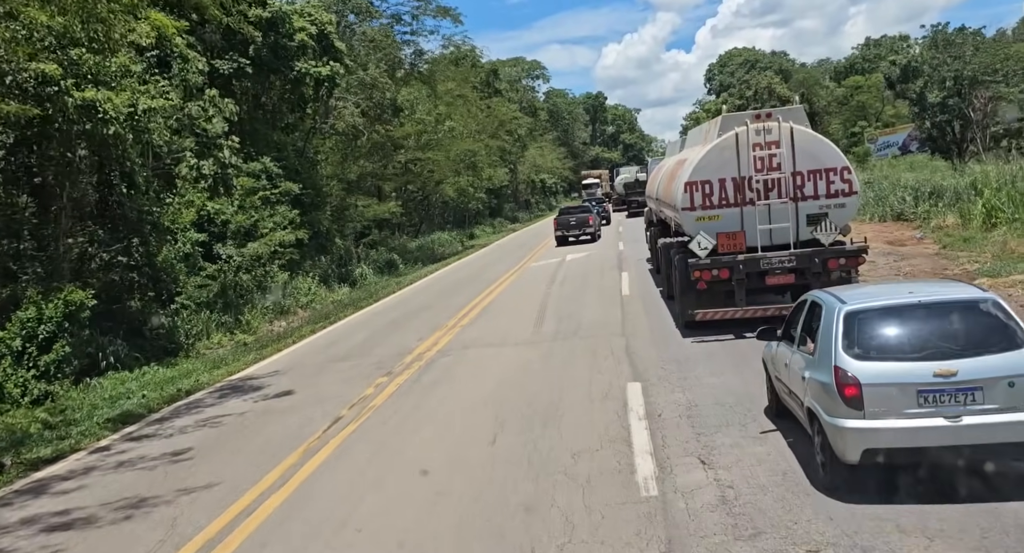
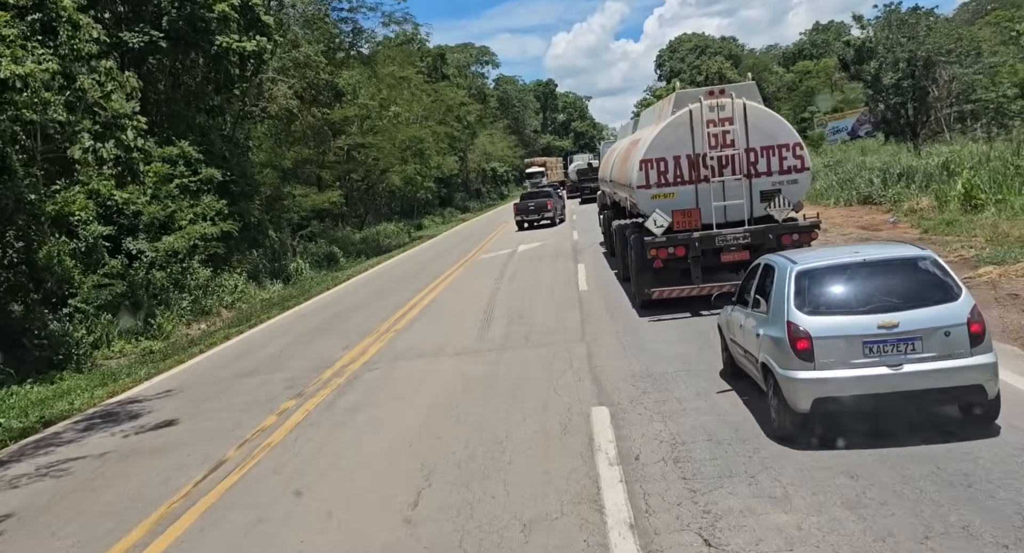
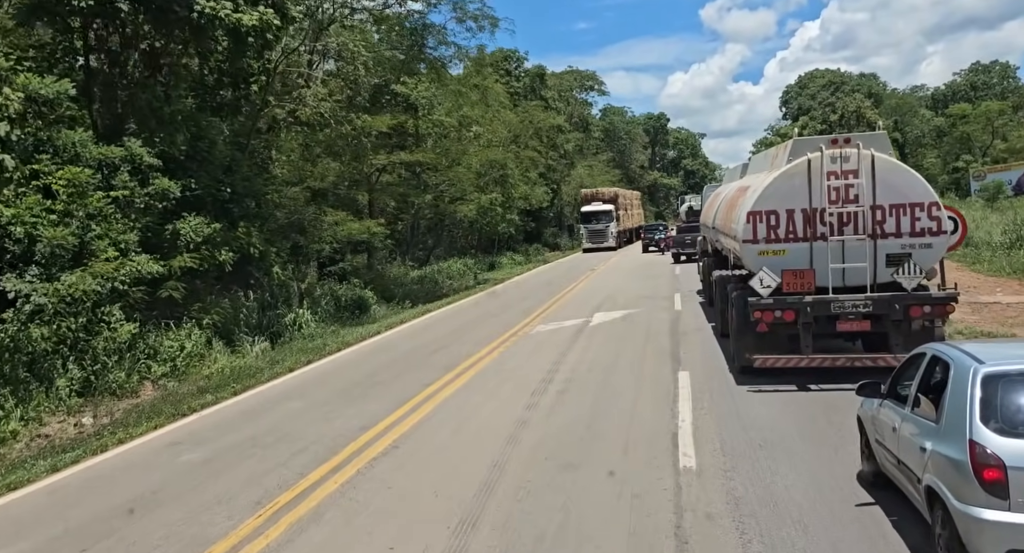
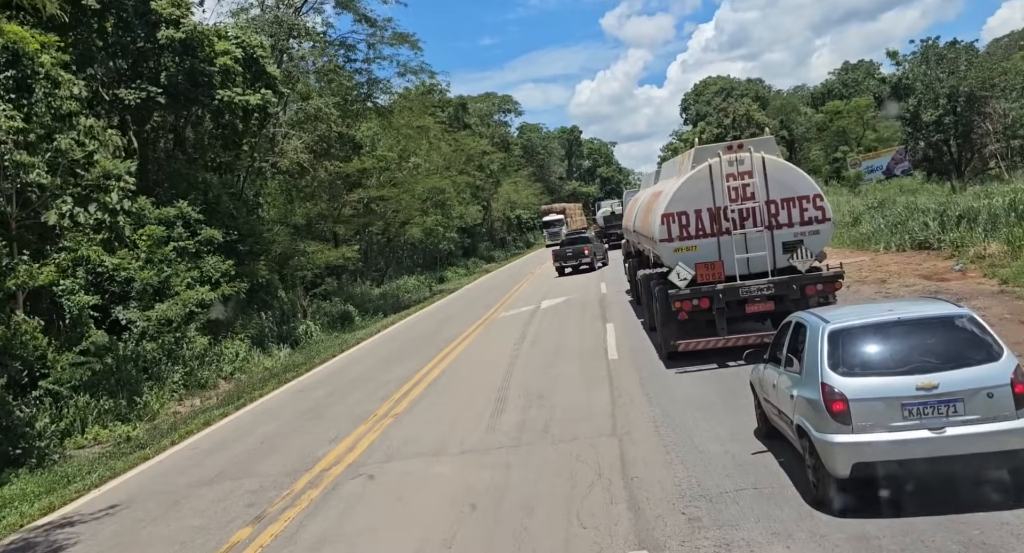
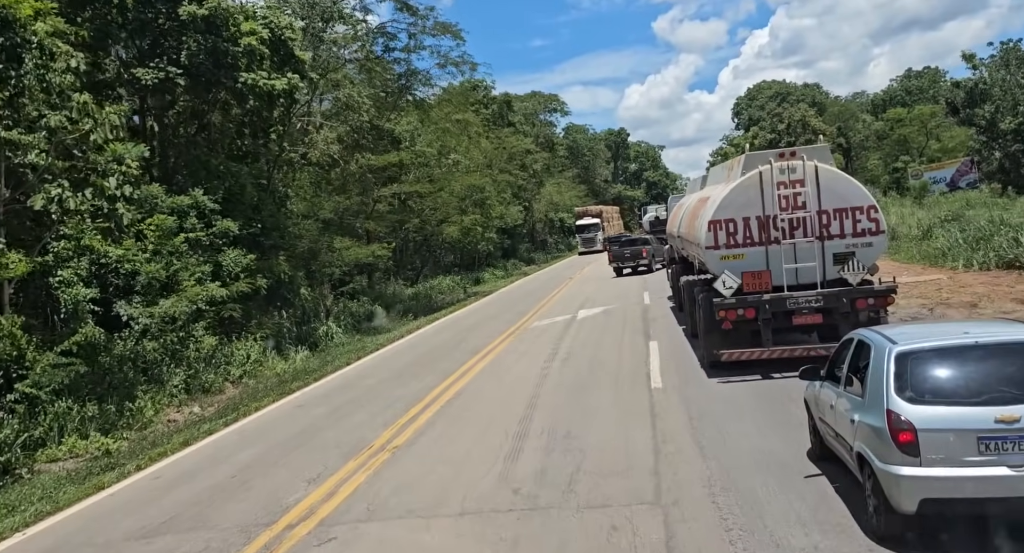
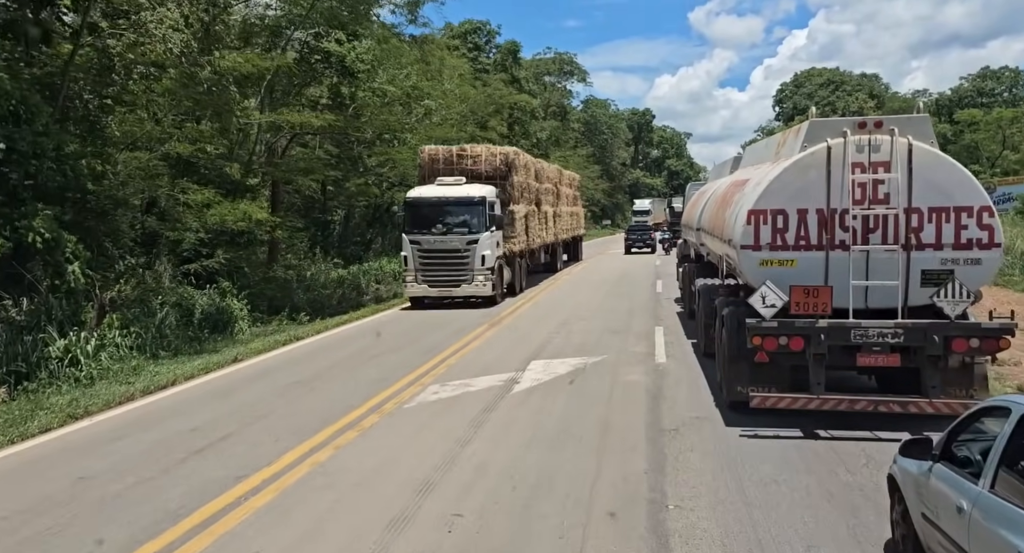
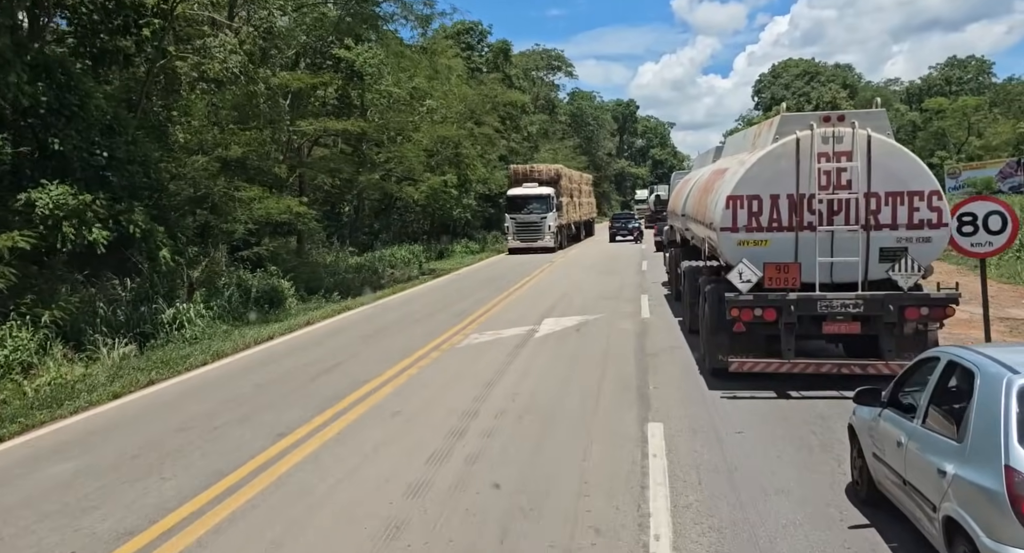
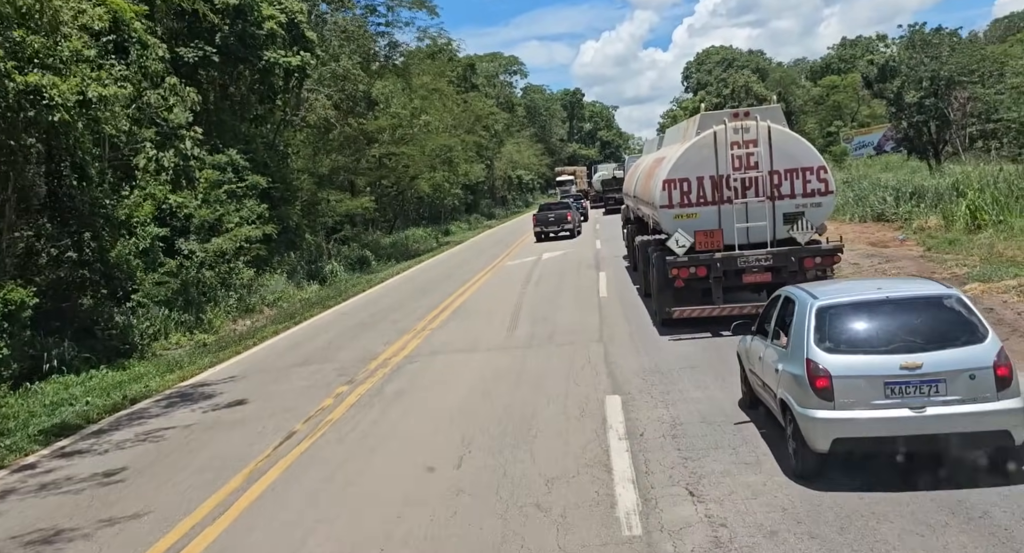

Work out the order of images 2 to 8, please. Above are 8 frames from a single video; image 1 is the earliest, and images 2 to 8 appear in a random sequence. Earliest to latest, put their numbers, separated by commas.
8, 2, 4, 5, 3, 7, 6
